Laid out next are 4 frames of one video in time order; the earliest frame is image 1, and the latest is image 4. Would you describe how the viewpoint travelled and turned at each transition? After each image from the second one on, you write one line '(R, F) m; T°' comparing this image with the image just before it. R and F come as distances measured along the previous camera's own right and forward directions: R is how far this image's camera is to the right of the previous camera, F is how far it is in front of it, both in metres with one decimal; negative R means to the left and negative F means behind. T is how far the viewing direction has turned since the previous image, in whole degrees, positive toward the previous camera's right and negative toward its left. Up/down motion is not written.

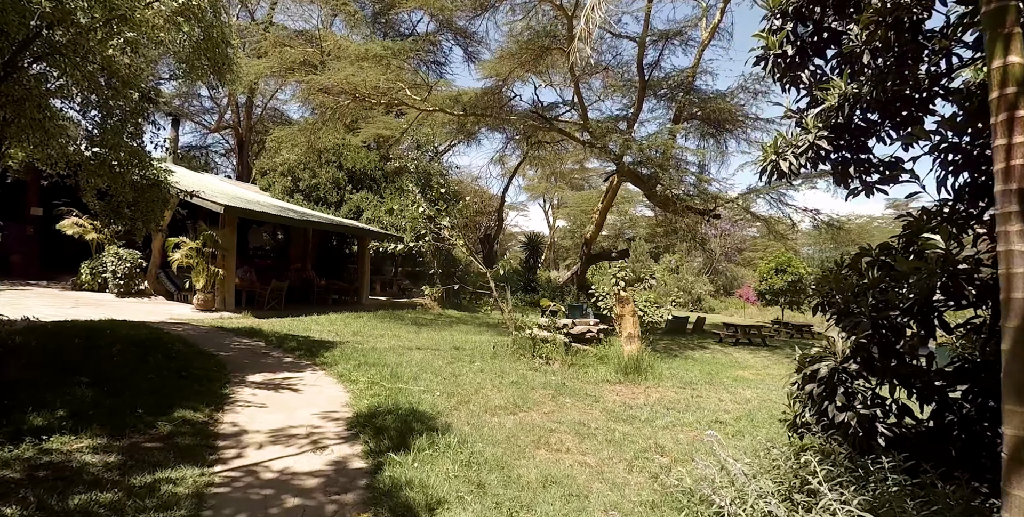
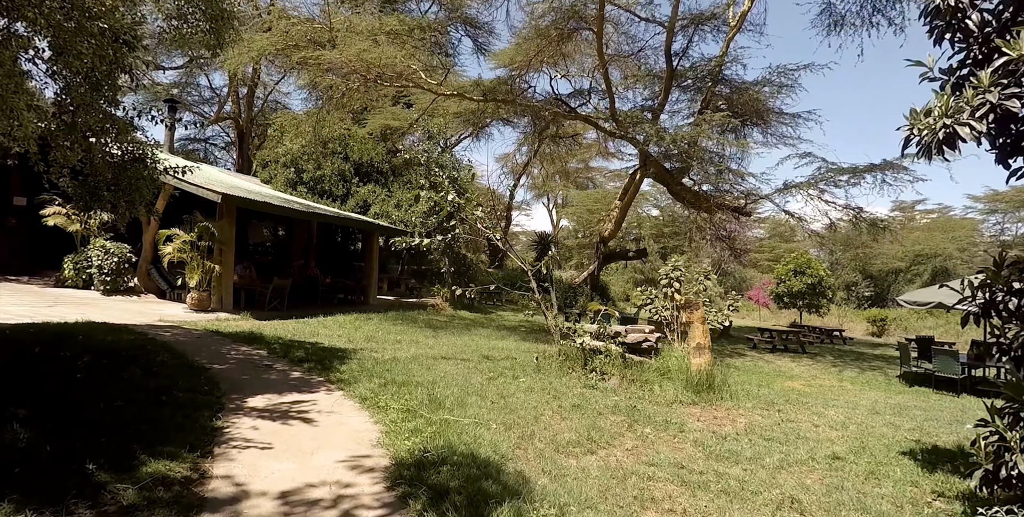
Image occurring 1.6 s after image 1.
(-0.6, +1.2) m; 0°
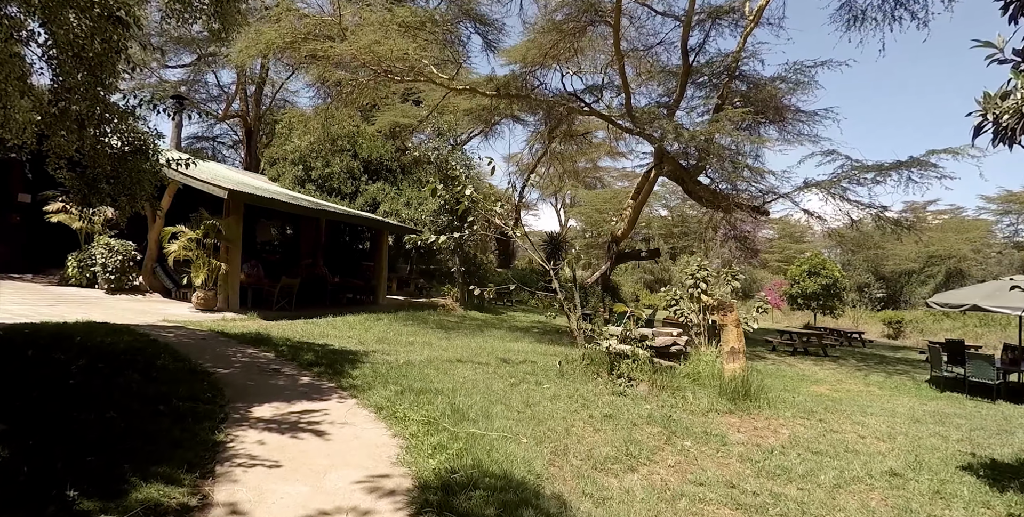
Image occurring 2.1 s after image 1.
(-0.2, +0.4) m; -1°
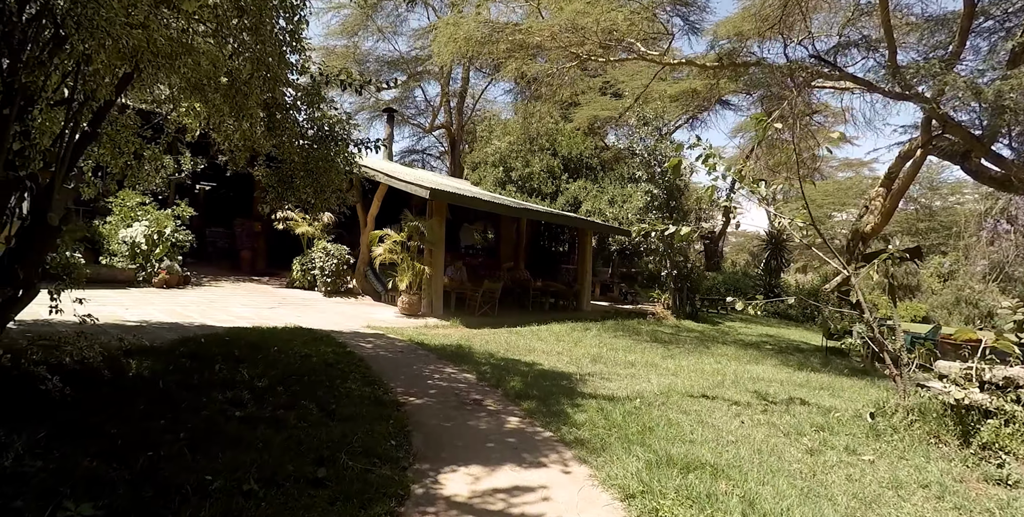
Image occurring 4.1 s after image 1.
(-0.6, +1.5) m; -18°
